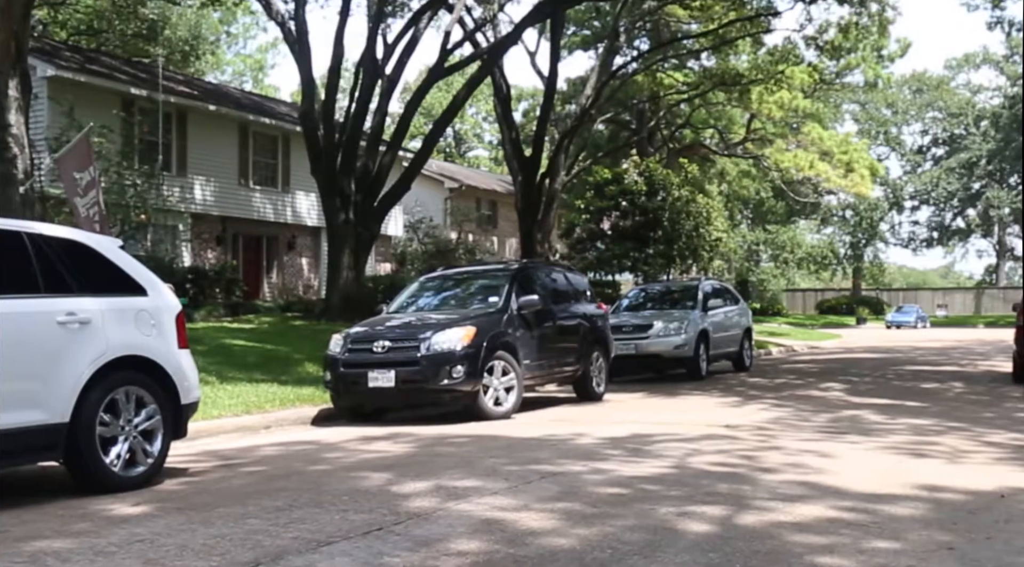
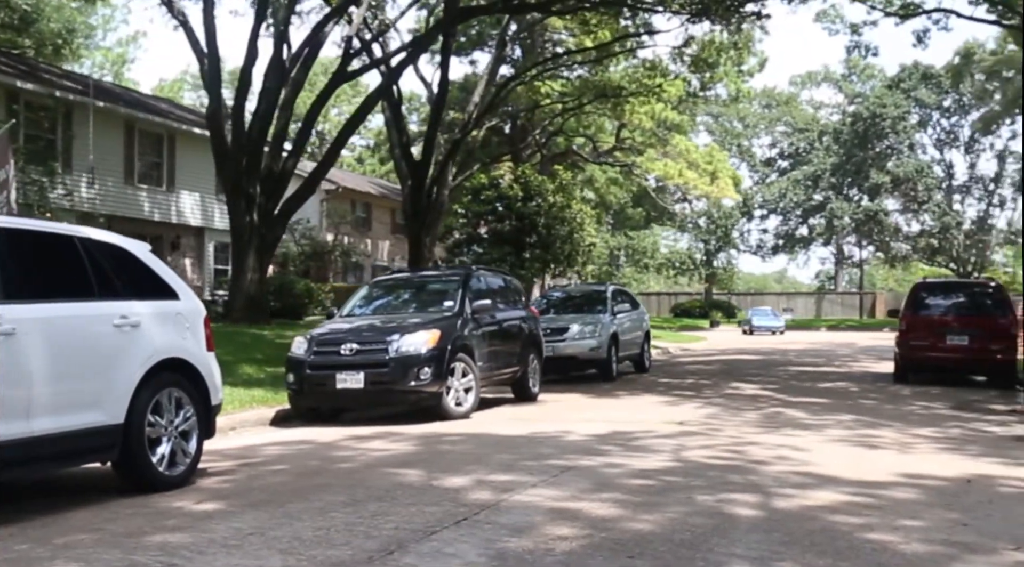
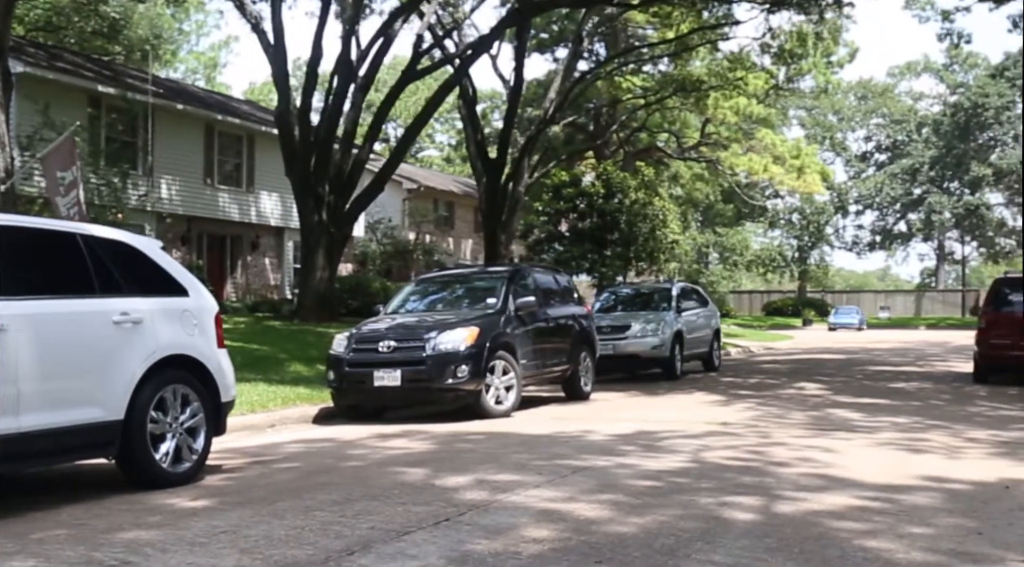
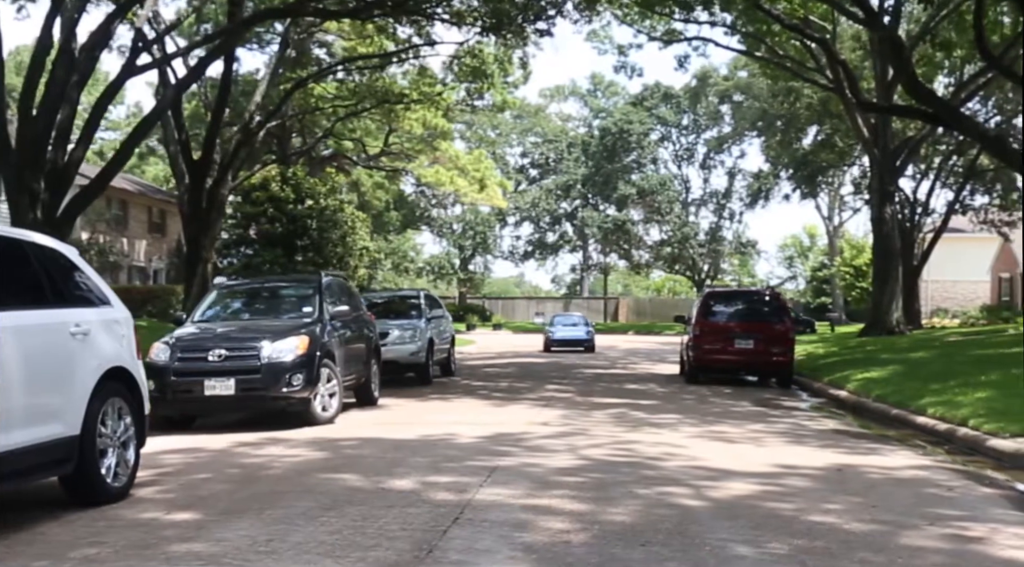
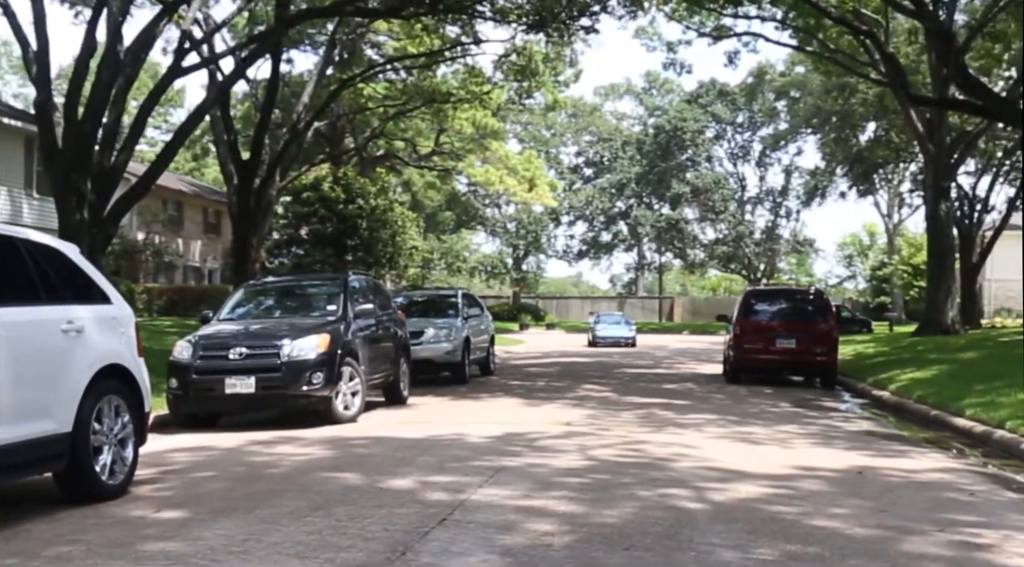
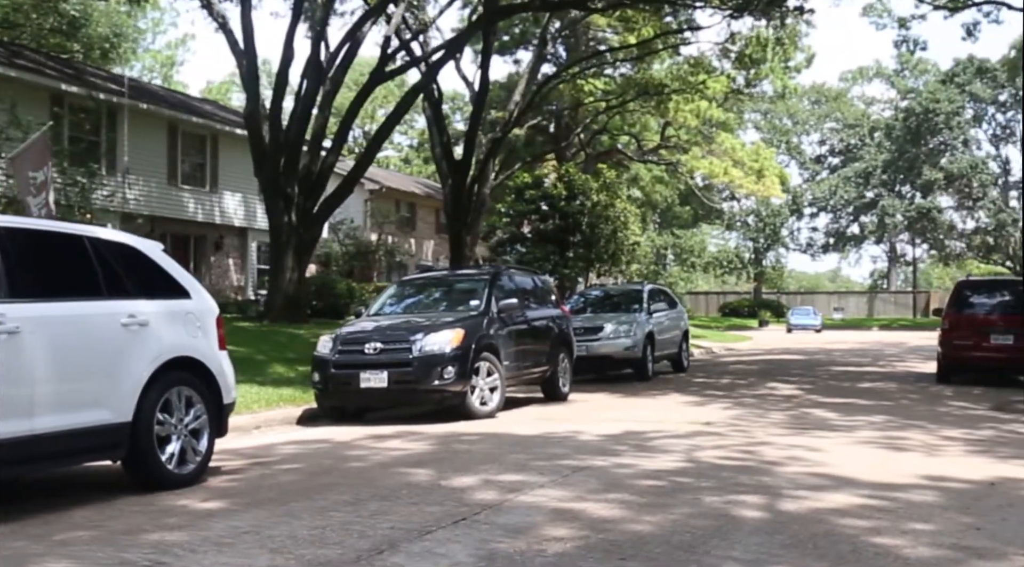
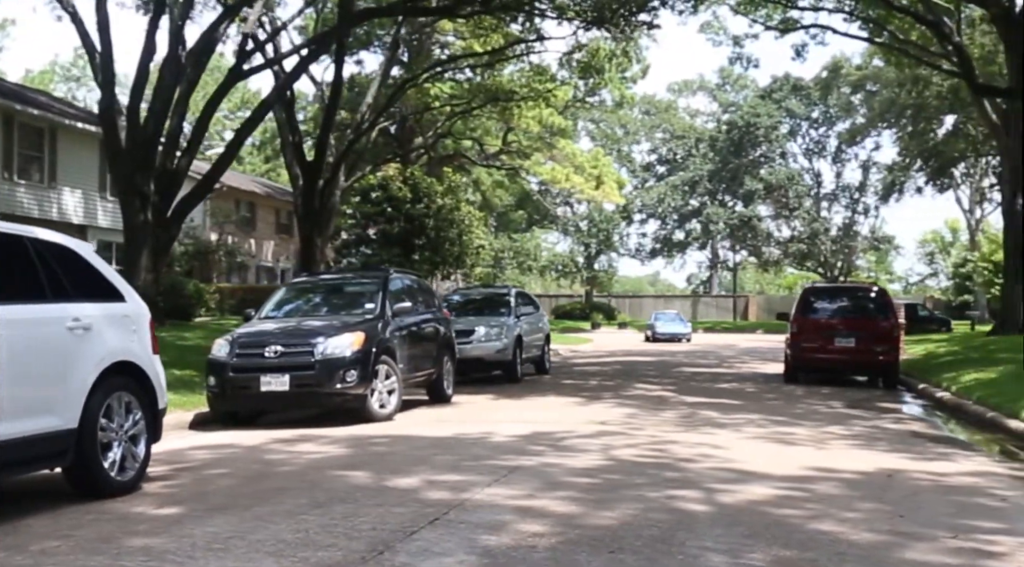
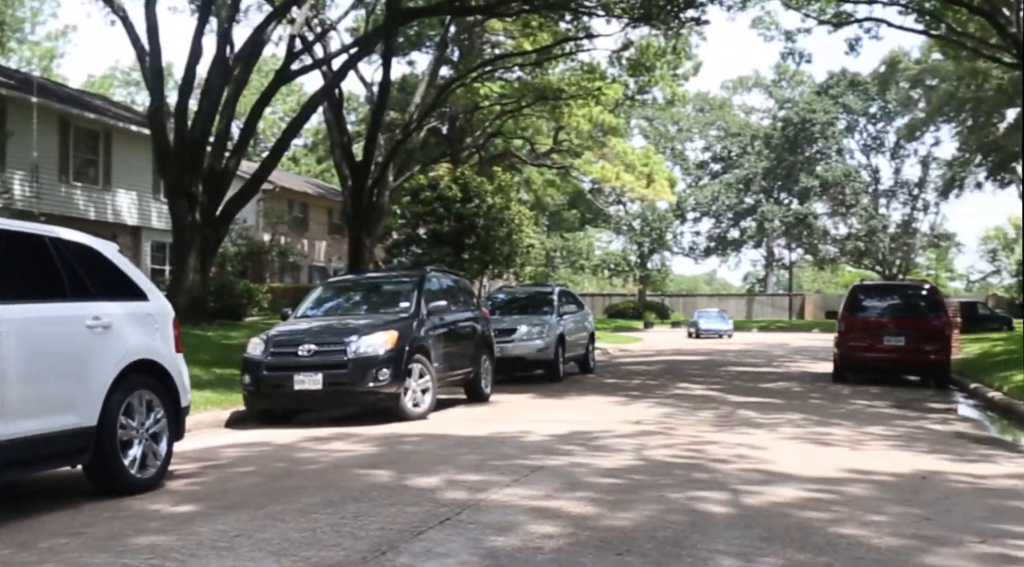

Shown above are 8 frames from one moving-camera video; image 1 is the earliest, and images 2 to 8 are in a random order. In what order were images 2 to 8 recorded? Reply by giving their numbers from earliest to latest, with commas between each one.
3, 6, 2, 8, 7, 5, 4
